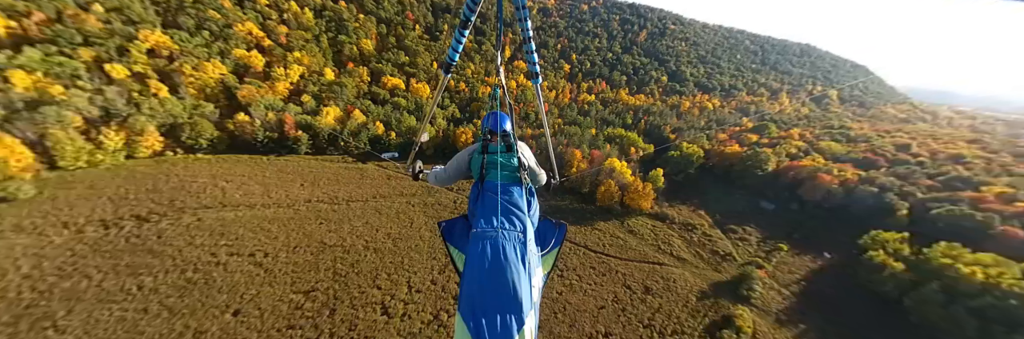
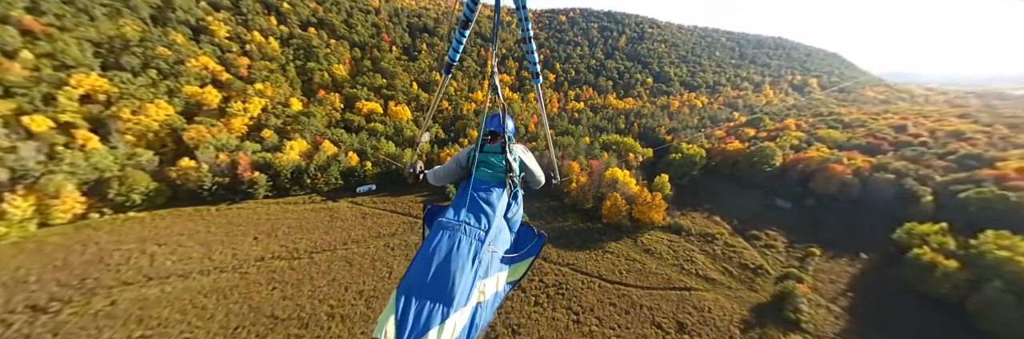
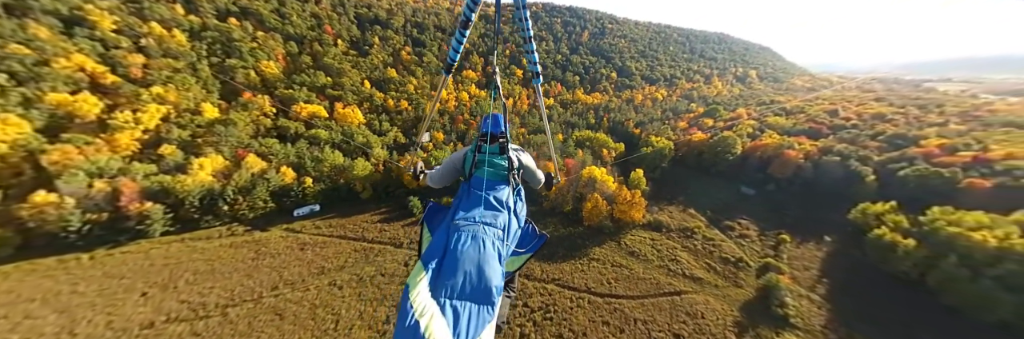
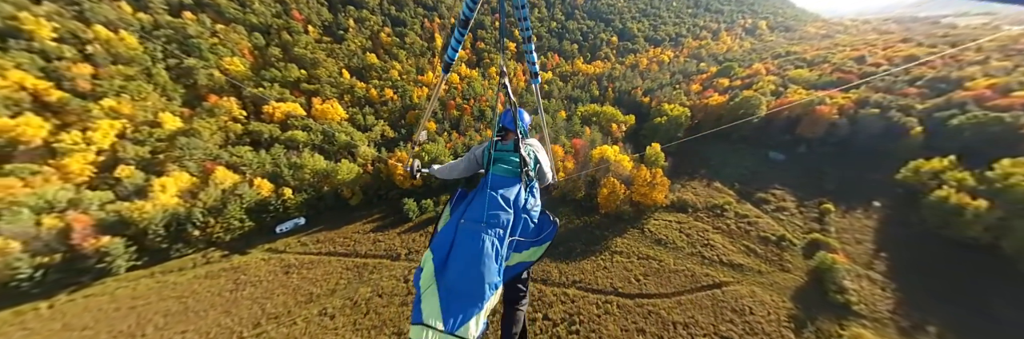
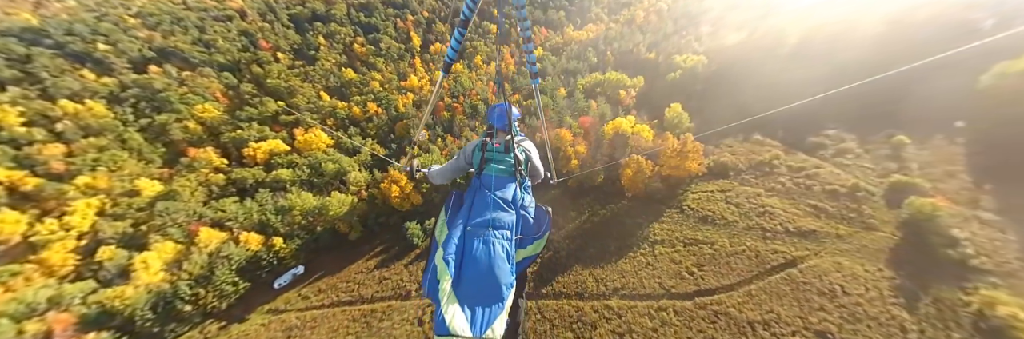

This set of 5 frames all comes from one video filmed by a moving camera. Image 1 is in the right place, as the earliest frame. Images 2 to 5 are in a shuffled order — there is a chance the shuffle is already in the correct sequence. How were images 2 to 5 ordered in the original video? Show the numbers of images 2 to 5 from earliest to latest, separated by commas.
2, 3, 4, 5
